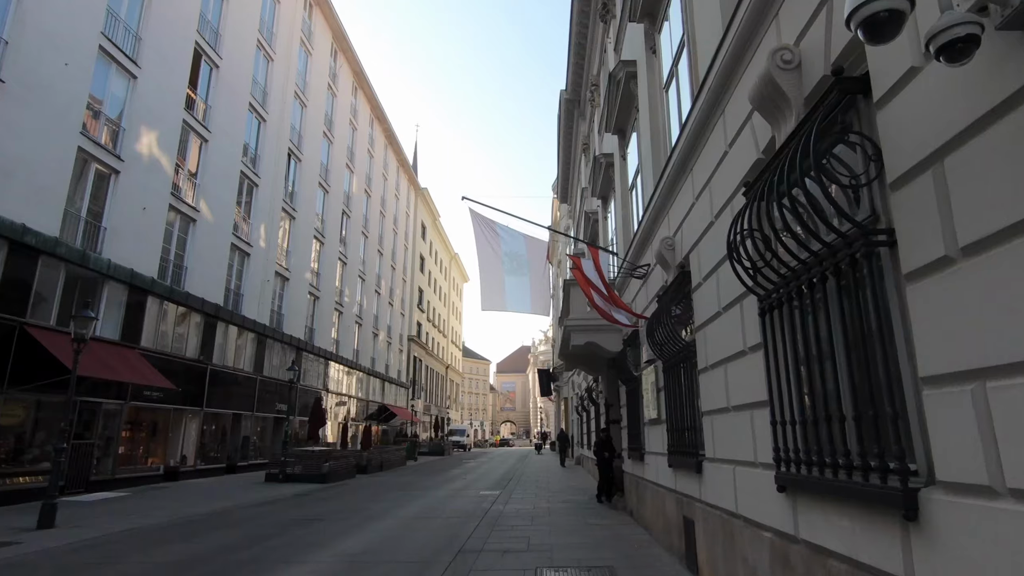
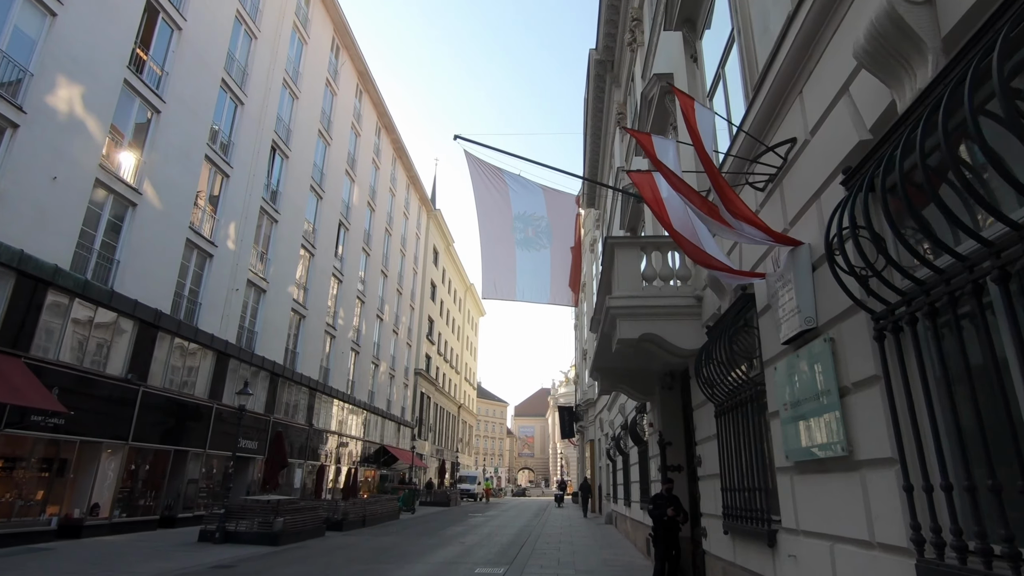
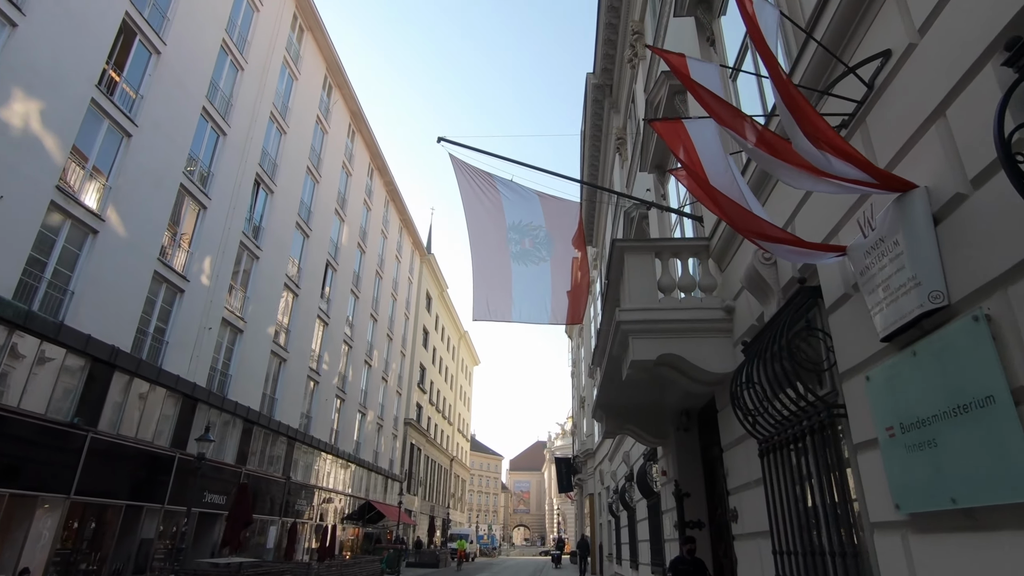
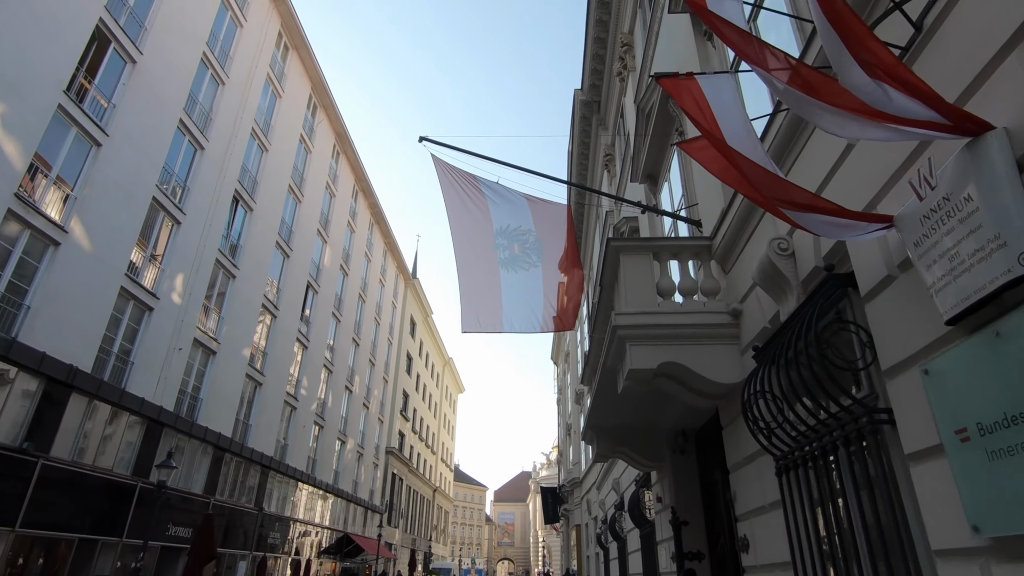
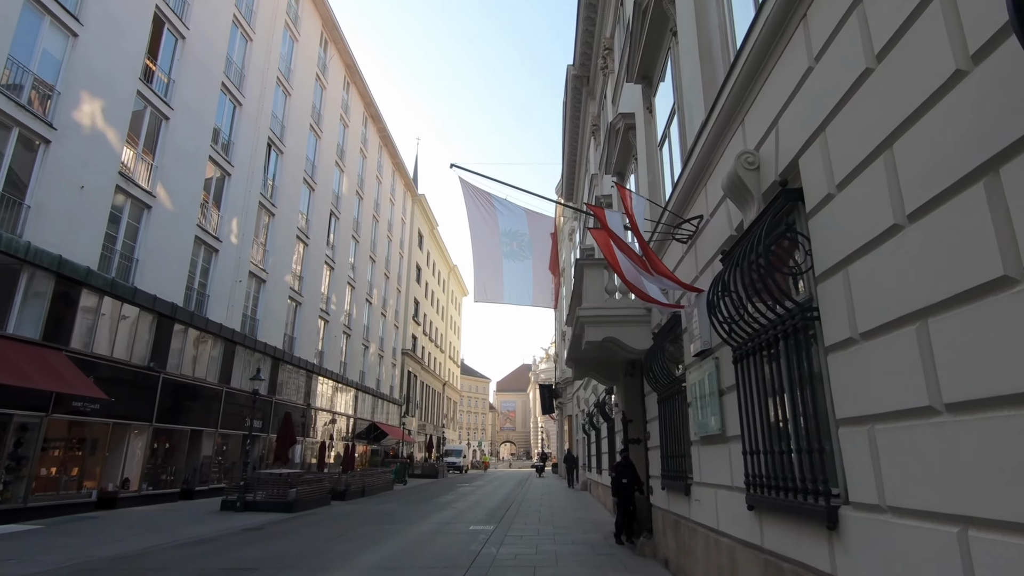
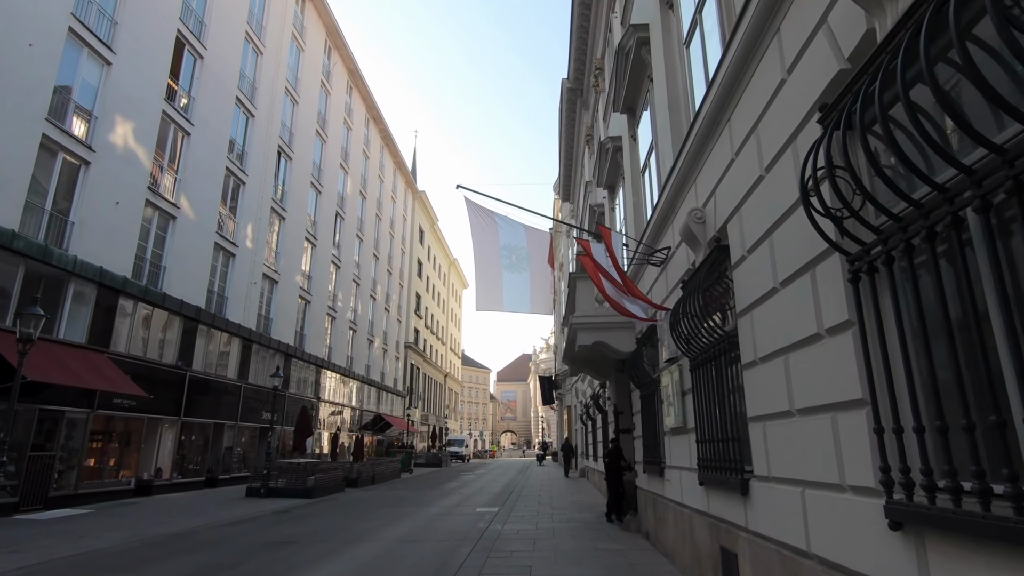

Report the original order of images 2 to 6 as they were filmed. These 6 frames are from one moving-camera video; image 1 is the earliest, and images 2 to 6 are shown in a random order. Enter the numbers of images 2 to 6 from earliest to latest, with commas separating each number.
6, 5, 2, 3, 4
